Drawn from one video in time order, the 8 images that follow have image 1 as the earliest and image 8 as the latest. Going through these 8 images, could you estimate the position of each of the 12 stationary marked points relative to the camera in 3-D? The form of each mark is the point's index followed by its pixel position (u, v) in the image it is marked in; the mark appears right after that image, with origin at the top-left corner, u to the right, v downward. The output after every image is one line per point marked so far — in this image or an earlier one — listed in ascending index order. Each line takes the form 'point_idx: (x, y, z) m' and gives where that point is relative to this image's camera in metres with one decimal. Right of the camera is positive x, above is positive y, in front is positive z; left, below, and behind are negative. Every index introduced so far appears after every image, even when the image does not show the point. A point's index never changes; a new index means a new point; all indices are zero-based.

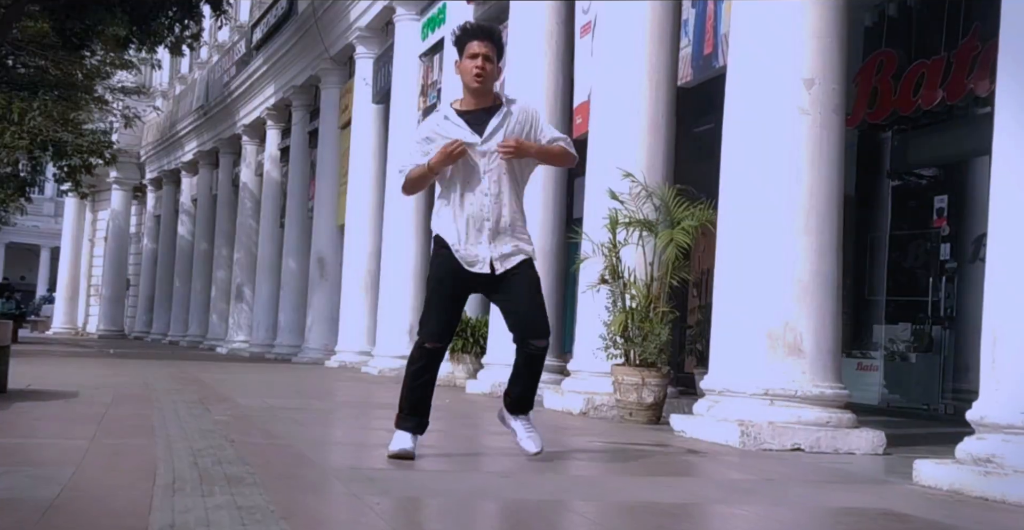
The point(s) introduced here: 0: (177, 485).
0: (-1.2, -0.8, +3.8) m
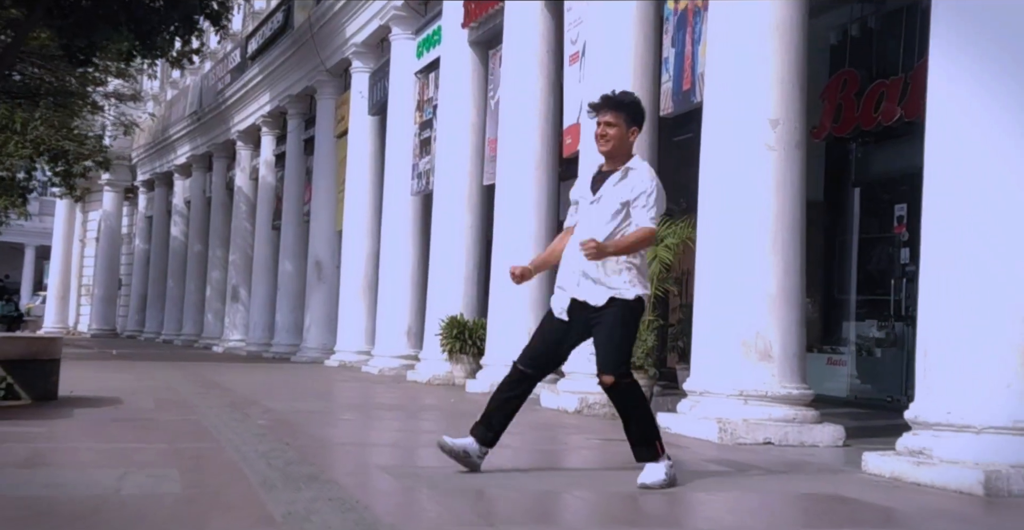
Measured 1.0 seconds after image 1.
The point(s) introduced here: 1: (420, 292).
0: (-1.1, -1.0, +4.8) m
1: (-1.4, -0.4, +16.9) m
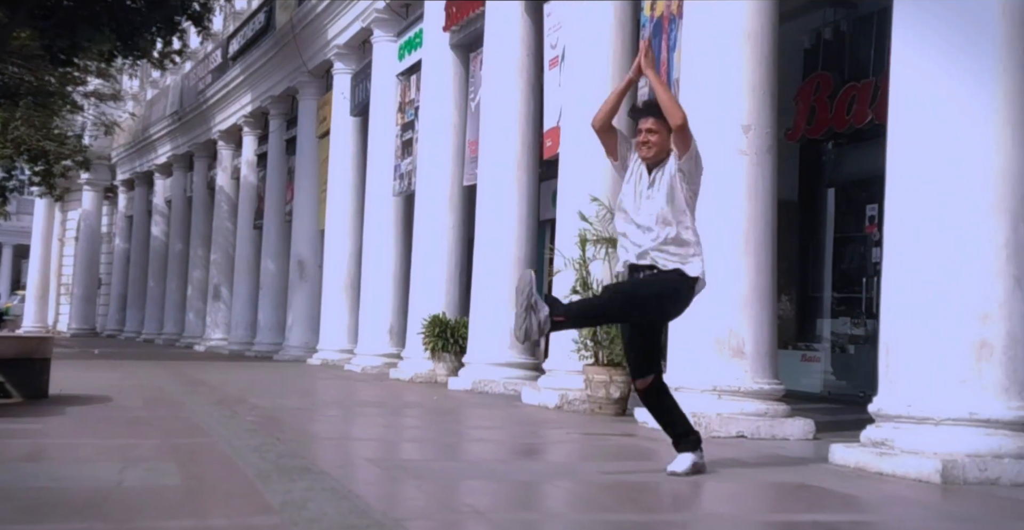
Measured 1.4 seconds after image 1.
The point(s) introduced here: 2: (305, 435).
0: (-1.2, -1.0, +5.0) m
1: (-1.7, -0.4, +17.1) m
2: (-1.5, -1.2, +7.4) m
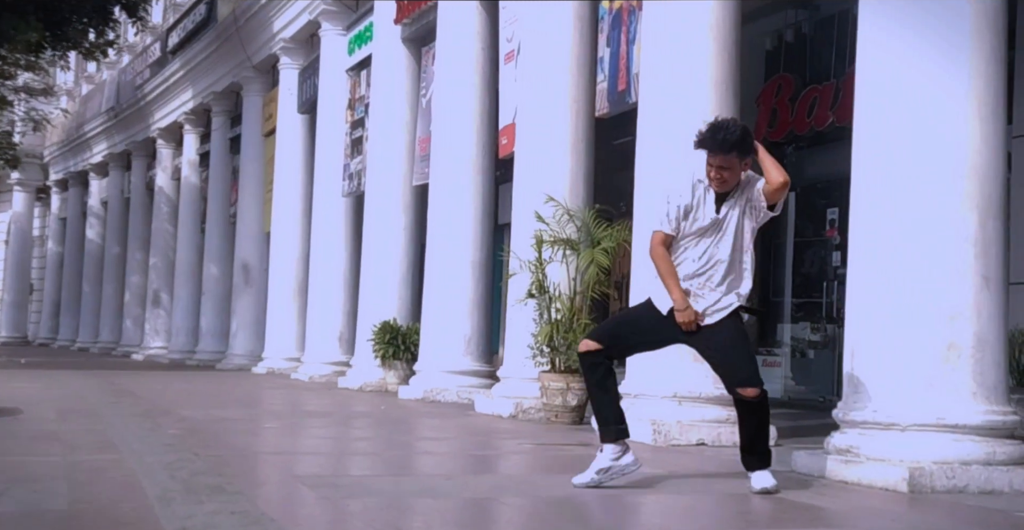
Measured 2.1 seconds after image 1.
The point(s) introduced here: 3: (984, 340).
0: (-1.4, -1.0, +4.4) m
1: (-2.5, -0.5, +16.4) m
2: (-1.8, -1.2, +6.8) m
3: (+2.5, -0.4, +5.5) m
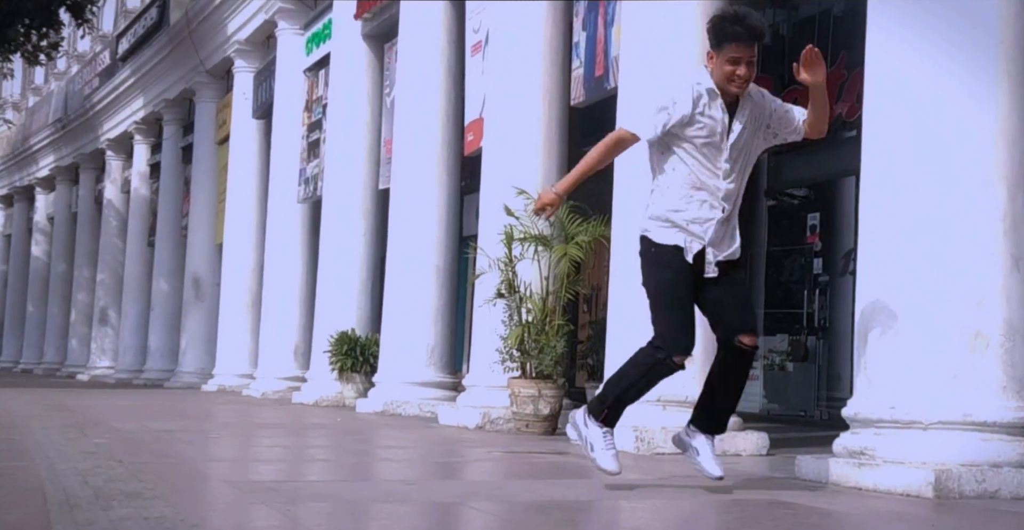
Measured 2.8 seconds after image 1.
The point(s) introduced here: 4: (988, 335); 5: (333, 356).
0: (-1.5, -0.8, +3.6) m
1: (-3.0, -0.6, +15.7) m
2: (-1.9, -1.1, +6.0) m
3: (+2.4, -0.3, +4.9) m
4: (+2.2, -0.3, +4.8) m
5: (-2.1, -1.1, +12.8) m
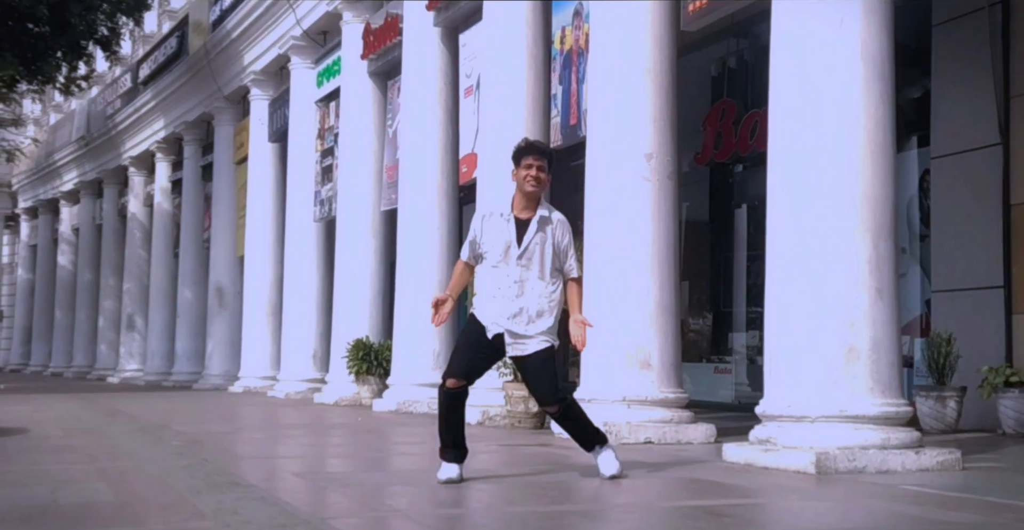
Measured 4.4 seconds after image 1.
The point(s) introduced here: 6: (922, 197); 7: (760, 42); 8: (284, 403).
0: (-1.6, -1.1, +5.2) m
1: (-3.0, -0.8, +17.3) m
2: (-2.0, -1.4, +7.6) m
3: (+2.3, -0.5, +6.4) m
4: (+2.1, -0.5, +6.4) m
5: (-2.2, -1.3, +14.4) m
6: (+4.4, +0.7, +11.3) m
7: (+3.4, +3.0, +14.5) m
8: (-3.3, -2.1, +15.8) m
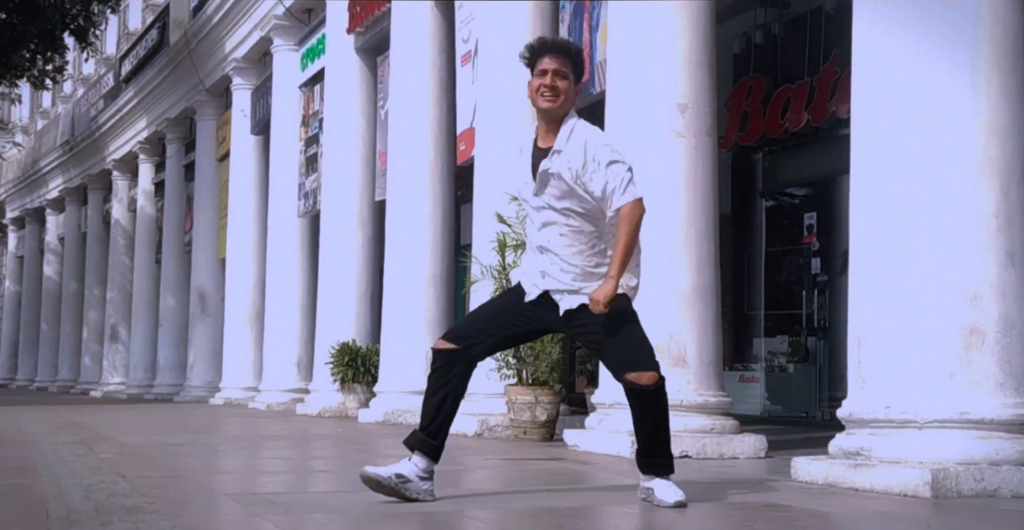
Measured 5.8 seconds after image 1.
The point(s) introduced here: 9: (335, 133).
0: (-1.5, -0.9, +3.7) m
1: (-3.0, -0.8, +15.8) m
2: (-2.0, -1.2, +6.1) m
3: (+2.3, -0.3, +5.0) m
4: (+2.2, -0.3, +4.9) m
5: (-2.1, -1.2, +12.9) m
6: (+4.4, +0.8, +9.9) m
7: (+3.4, +3.1, +13.1) m
8: (-3.3, -2.0, +14.3) m
9: (-2.3, +1.8, +14.0) m
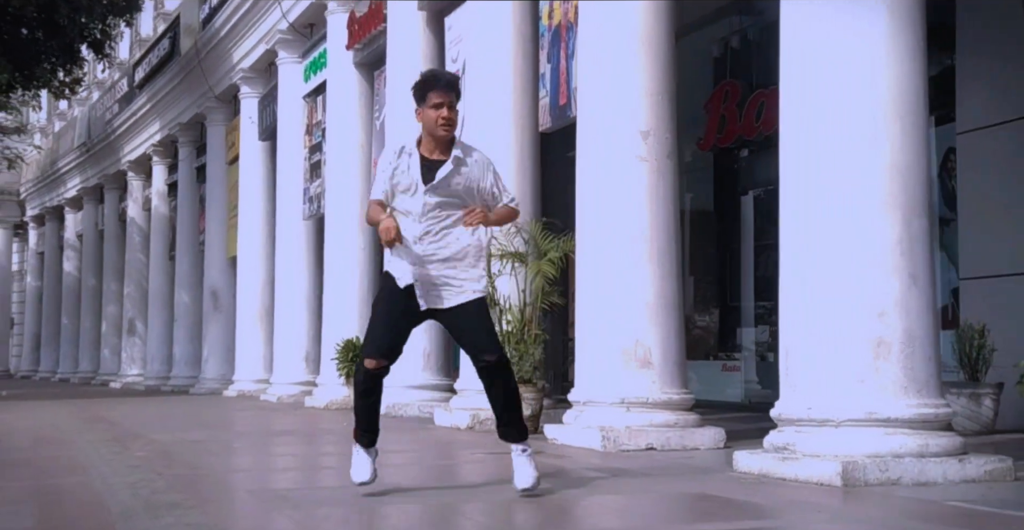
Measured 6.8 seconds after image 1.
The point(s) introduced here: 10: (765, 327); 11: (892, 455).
0: (-1.7, -1.1, +4.7) m
1: (-3.0, -0.8, +16.7) m
2: (-2.1, -1.3, +7.0) m
3: (+2.2, -0.4, +5.8) m
4: (+2.0, -0.4, +5.8) m
5: (-2.2, -1.3, +13.8) m
6: (+4.3, +0.8, +10.7) m
7: (+3.3, +3.1, +13.9) m
8: (-3.4, -2.0, +15.3) m
9: (-2.4, +1.8, +14.8) m
10: (+3.3, -0.8, +13.9) m
11: (+2.0, -1.0, +5.7) m
